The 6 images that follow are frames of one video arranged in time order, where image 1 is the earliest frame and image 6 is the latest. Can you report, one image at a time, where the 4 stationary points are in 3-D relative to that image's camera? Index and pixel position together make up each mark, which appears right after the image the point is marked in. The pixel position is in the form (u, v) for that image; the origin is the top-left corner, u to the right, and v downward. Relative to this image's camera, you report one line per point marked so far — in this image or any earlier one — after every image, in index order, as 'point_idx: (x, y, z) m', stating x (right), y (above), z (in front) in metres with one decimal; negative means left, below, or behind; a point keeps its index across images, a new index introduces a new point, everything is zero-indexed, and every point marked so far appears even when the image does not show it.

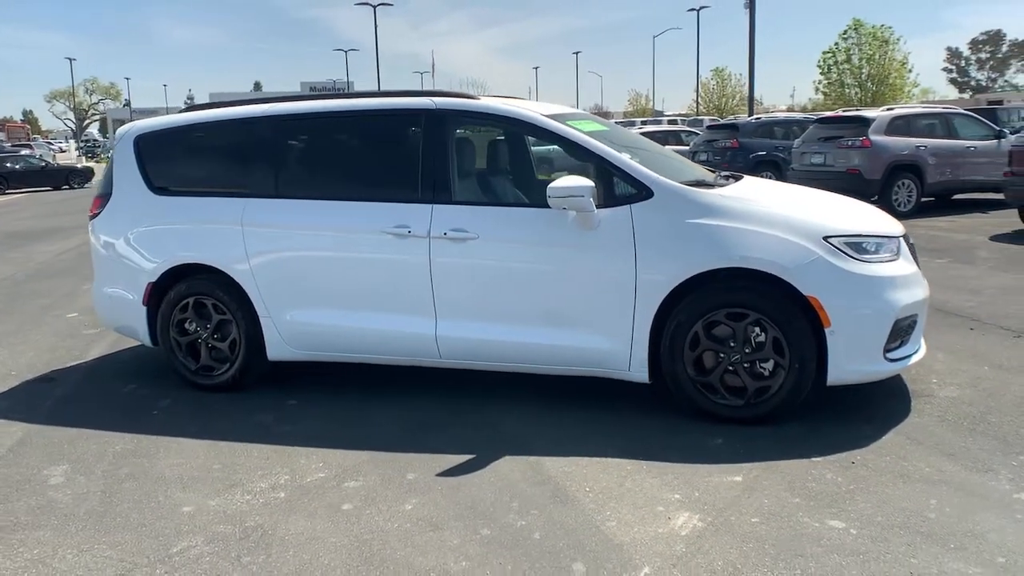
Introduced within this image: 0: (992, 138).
0: (+8.3, +2.6, +14.4) m
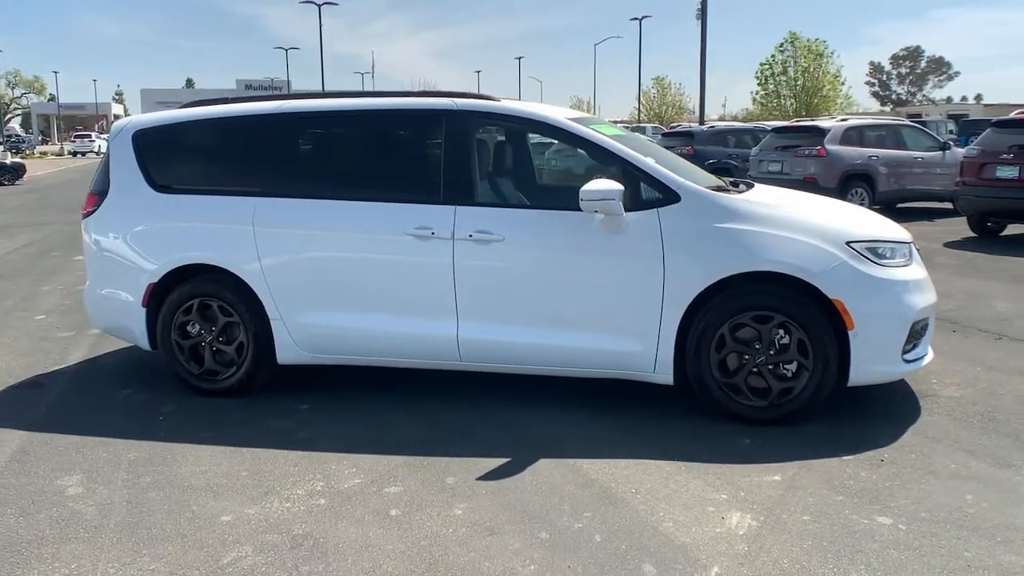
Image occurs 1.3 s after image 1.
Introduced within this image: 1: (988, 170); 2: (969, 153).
0: (+7.7, +2.5, +15.0) m
1: (+6.5, +1.6, +11.4) m
2: (+6.4, +1.9, +11.7) m
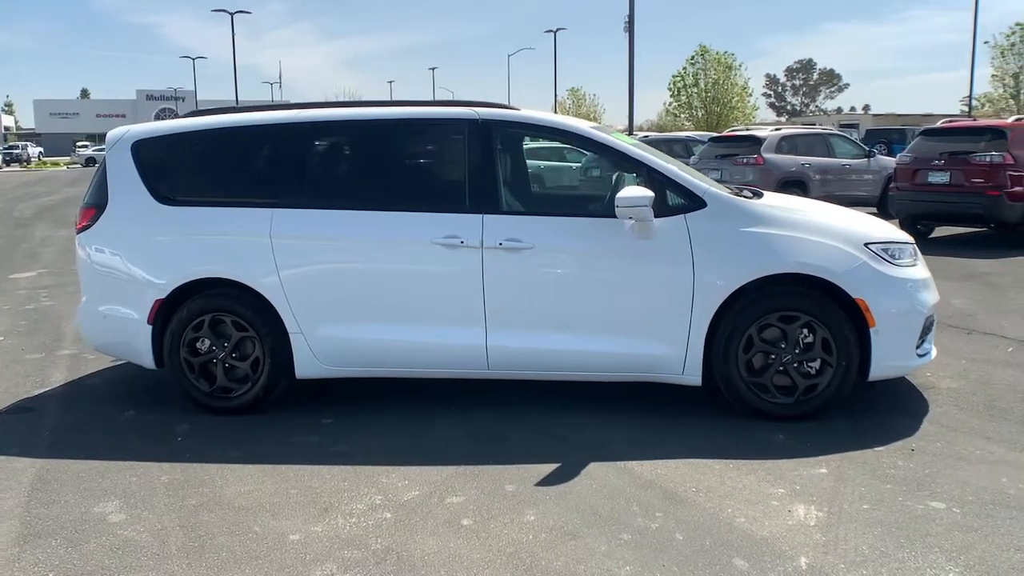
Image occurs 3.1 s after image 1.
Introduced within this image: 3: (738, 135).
0: (+6.7, +2.5, +15.9) m
1: (+5.9, +1.6, +12.1) m
2: (+5.8, +1.9, +12.4) m
3: (+4.2, +2.9, +15.6) m
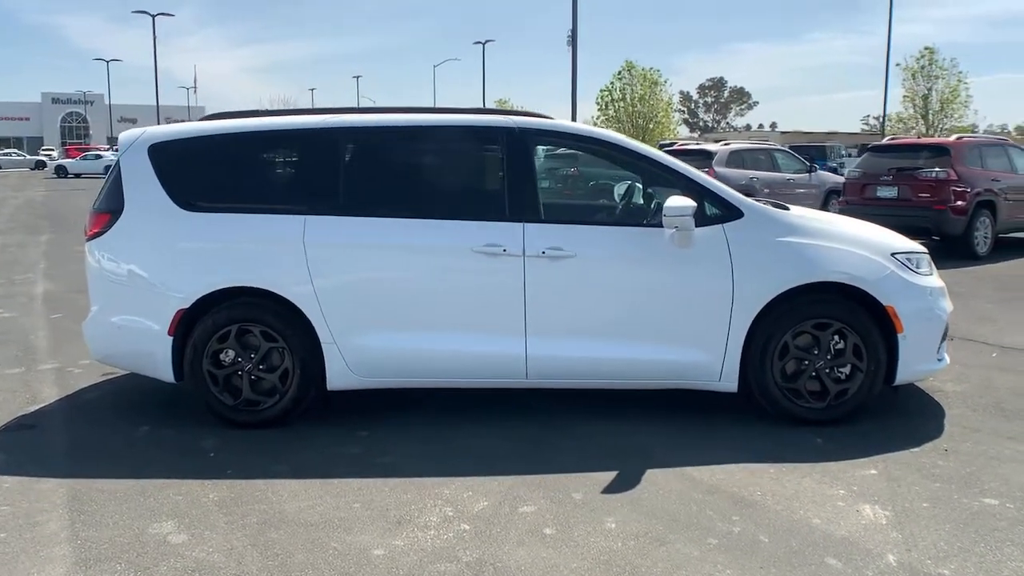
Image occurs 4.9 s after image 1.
0: (+5.8, +2.3, +16.5) m
1: (+5.4, +1.5, +12.7) m
2: (+5.3, +1.8, +13.0) m
3: (+3.4, +2.7, +16.0) m
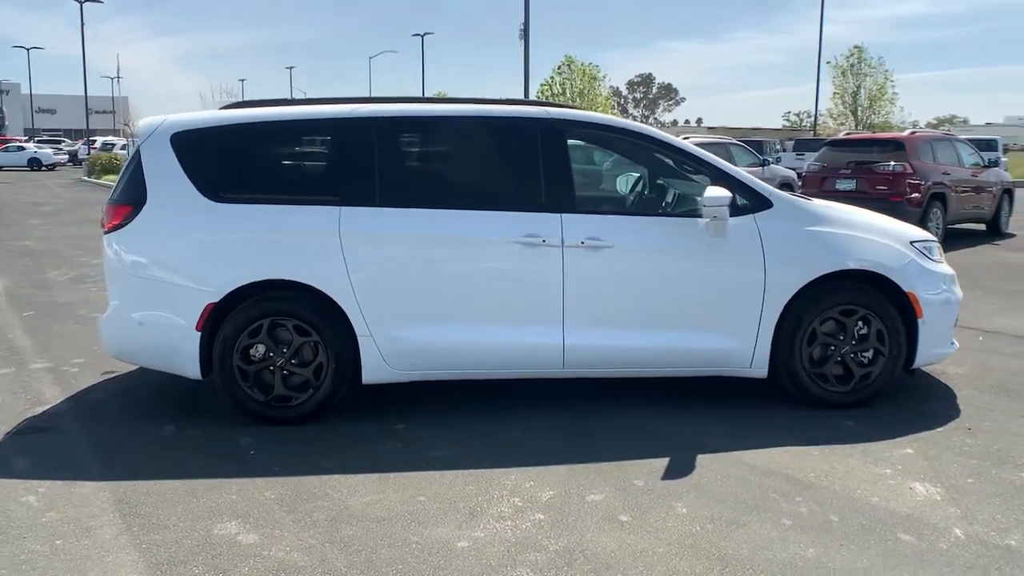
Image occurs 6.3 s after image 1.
0: (+5.0, +2.5, +16.9) m
1: (+5.0, +1.7, +13.1) m
2: (+4.8, +1.9, +13.4) m
3: (+2.7, +2.9, +16.3) m
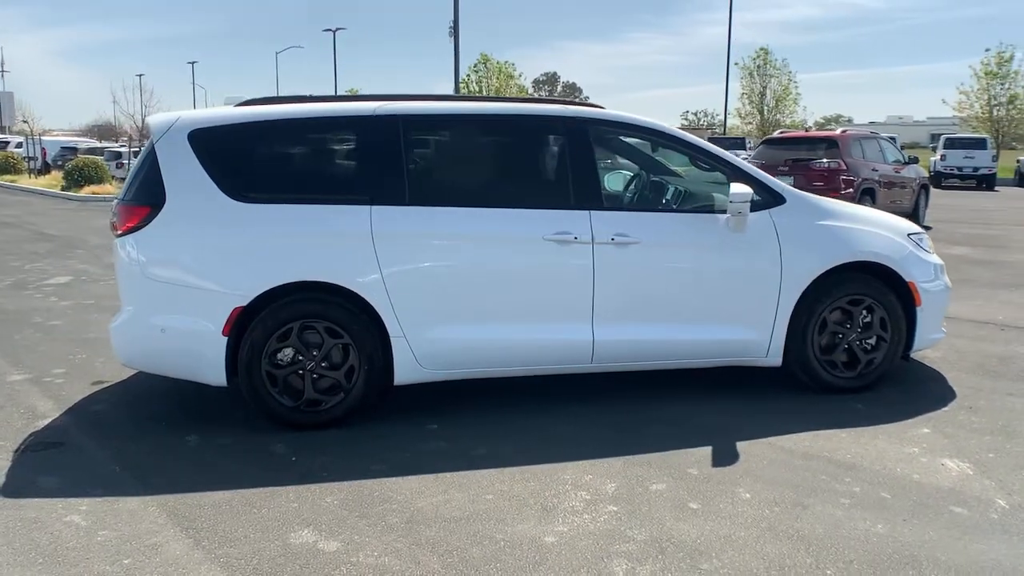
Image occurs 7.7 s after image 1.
0: (+3.8, +2.6, +17.5) m
1: (+4.2, +1.8, +13.6) m
2: (+3.9, +2.0, +13.9) m
3: (+1.5, +2.9, +16.5) m
